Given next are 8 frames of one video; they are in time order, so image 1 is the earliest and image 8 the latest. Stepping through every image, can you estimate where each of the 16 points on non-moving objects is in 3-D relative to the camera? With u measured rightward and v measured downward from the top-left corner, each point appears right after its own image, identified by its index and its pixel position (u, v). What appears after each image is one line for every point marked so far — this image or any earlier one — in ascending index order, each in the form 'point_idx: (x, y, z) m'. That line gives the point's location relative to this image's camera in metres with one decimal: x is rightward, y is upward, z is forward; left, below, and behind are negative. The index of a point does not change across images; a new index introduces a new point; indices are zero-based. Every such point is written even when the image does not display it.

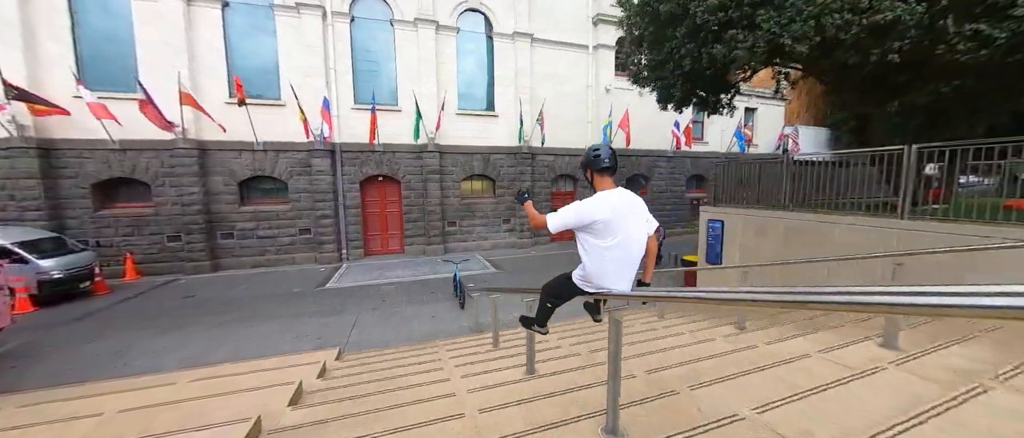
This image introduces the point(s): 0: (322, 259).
0: (-8.6, -1.9, +14.4) m
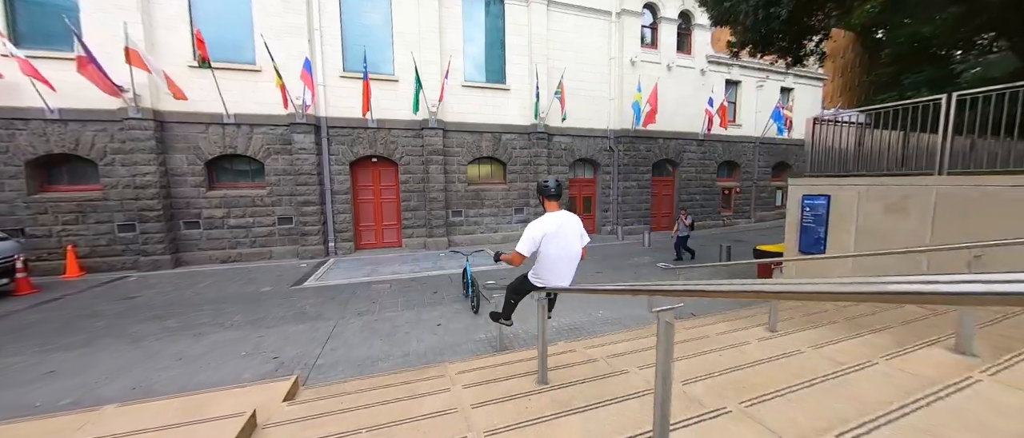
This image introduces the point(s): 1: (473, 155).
0: (-7.9, -1.4, +12.2) m
1: (-1.7, +2.8, +14.1) m
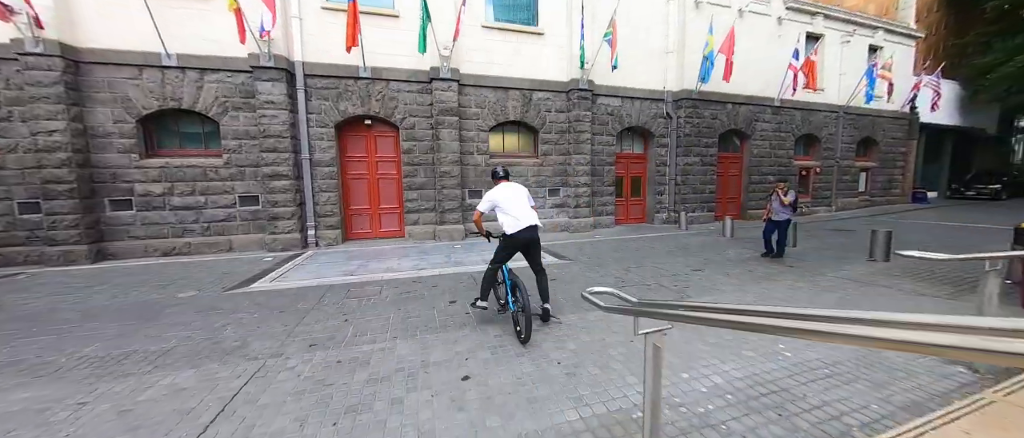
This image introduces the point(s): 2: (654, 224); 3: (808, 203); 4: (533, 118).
0: (-6.8, -0.8, +9.1) m
1: (-0.5, +3.4, +10.8) m
2: (+5.9, -0.2, +13.1) m
3: (+14.5, +0.8, +15.6) m
4: (+0.7, +3.5, +11.2) m
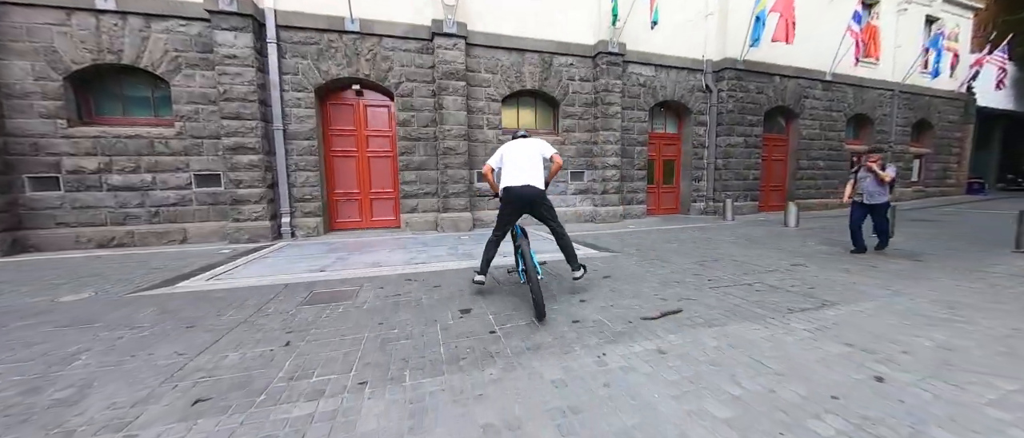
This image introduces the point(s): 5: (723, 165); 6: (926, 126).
0: (-6.3, -0.4, +7.4) m
1: (0.0, +3.8, +9.0) m
2: (+6.4, +0.1, +11.3) m
3: (+15.0, +1.1, +13.8) m
4: (+1.2, +3.9, +9.4) m
5: (+7.5, +1.9, +11.2) m
6: (+19.8, +4.4, +15.2) m
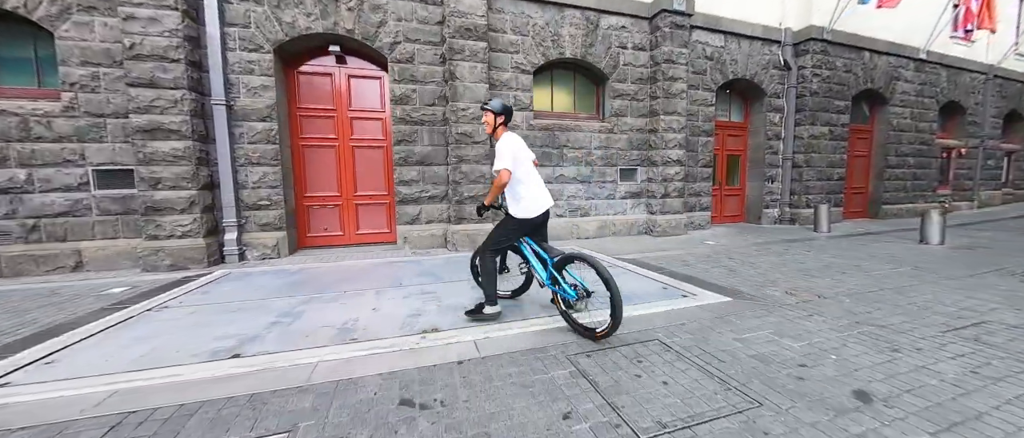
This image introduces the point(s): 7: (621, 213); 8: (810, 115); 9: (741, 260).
0: (-5.6, -0.6, +5.0) m
1: (+0.7, +3.5, +6.7) m
2: (+7.1, -0.2, +9.0) m
3: (+15.7, +0.8, +11.5) m
4: (+2.0, +3.6, +7.1) m
5: (+8.2, +1.6, +8.9) m
6: (+20.5, +4.1, +13.0) m
7: (+2.6, +0.1, +7.5) m
8: (+8.3, +2.9, +8.8) m
9: (+3.7, -0.7, +5.1) m
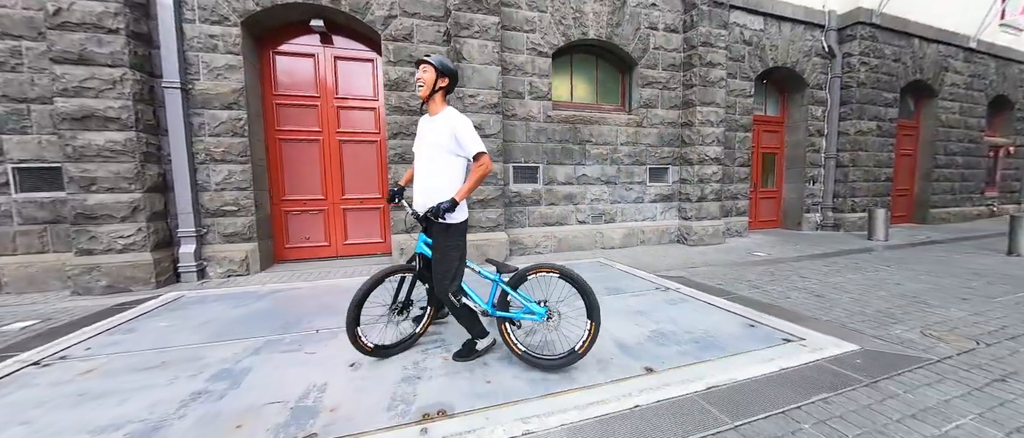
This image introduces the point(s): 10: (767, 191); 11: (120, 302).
0: (-5.3, -0.8, +4.0) m
1: (+1.0, +3.4, +5.7) m
2: (+7.4, -0.3, +8.0) m
3: (+16.0, +0.7, +10.5) m
4: (+2.3, +3.5, +6.1) m
5: (+8.5, +1.5, +8.0) m
6: (+20.8, +4.0, +12.0) m
7: (+2.8, 0.0, +6.6) m
8: (+8.5, +2.8, +7.9) m
9: (+4.0, -0.8, +4.1) m
10: (+6.6, +0.7, +8.2) m
11: (-4.7, -1.0, +3.8) m
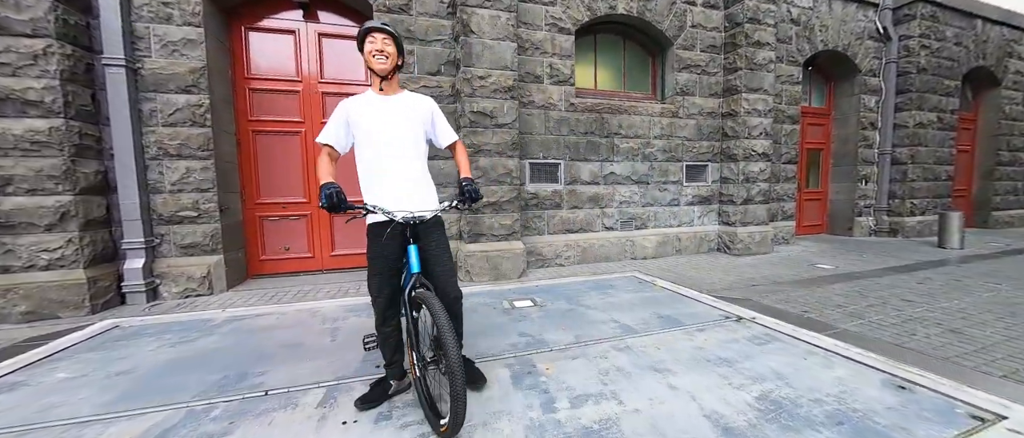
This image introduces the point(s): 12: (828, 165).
0: (-5.1, -0.9, +3.2) m
1: (+1.2, +3.3, +4.9) m
2: (+7.6, -0.4, +7.1) m
3: (+16.3, +0.6, +9.4) m
4: (+2.5, +3.4, +5.3) m
5: (+8.7, +1.4, +7.0) m
6: (+21.1, +3.9, +10.9) m
7: (+3.1, -0.1, +5.7) m
8: (+8.8, +2.7, +6.9) m
9: (+4.2, -0.9, +3.2) m
10: (+6.9, +0.6, +7.3) m
11: (-4.4, -1.1, +3.0) m
12: (+7.3, +1.2, +7.4) m
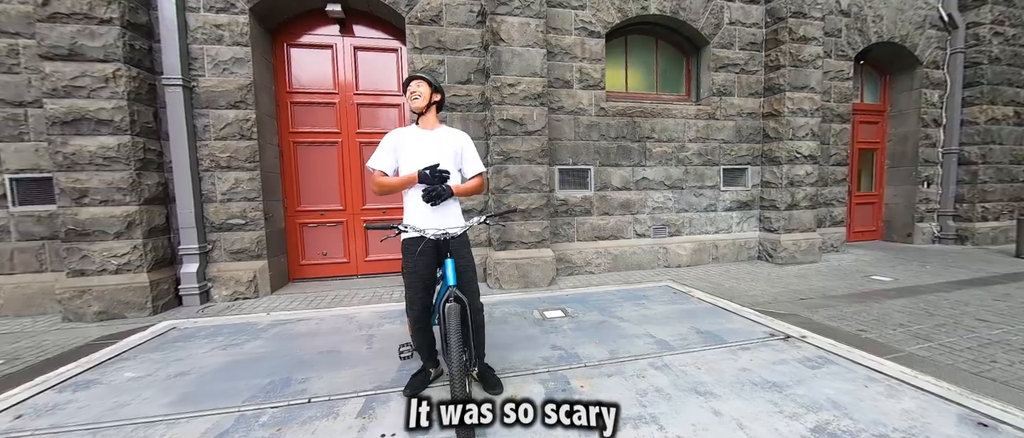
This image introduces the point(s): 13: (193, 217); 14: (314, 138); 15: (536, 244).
0: (-4.7, -0.9, +3.5) m
1: (+1.6, +3.2, +4.8) m
2: (+8.2, -0.5, +6.5) m
3: (+17.0, +0.4, +8.2) m
4: (+3.0, +3.3, +5.1) m
5: (+9.3, +1.3, +6.3) m
6: (+21.9, +3.7, +9.4) m
7: (+3.6, -0.2, +5.4) m
8: (+9.4, +2.5, +6.3) m
9: (+4.5, -1.0, +2.9) m
10: (+7.5, +0.5, +6.7) m
11: (-4.1, -1.2, +3.2) m
12: (+7.9, +1.1, +6.8) m
13: (-3.9, 0.0, +3.9) m
14: (-2.9, +1.2, +4.6) m
15: (+0.3, -0.3, +4.4) m
